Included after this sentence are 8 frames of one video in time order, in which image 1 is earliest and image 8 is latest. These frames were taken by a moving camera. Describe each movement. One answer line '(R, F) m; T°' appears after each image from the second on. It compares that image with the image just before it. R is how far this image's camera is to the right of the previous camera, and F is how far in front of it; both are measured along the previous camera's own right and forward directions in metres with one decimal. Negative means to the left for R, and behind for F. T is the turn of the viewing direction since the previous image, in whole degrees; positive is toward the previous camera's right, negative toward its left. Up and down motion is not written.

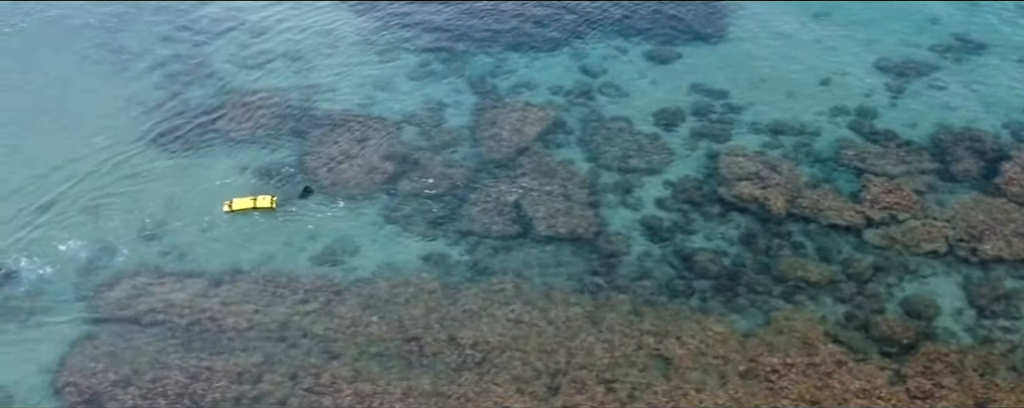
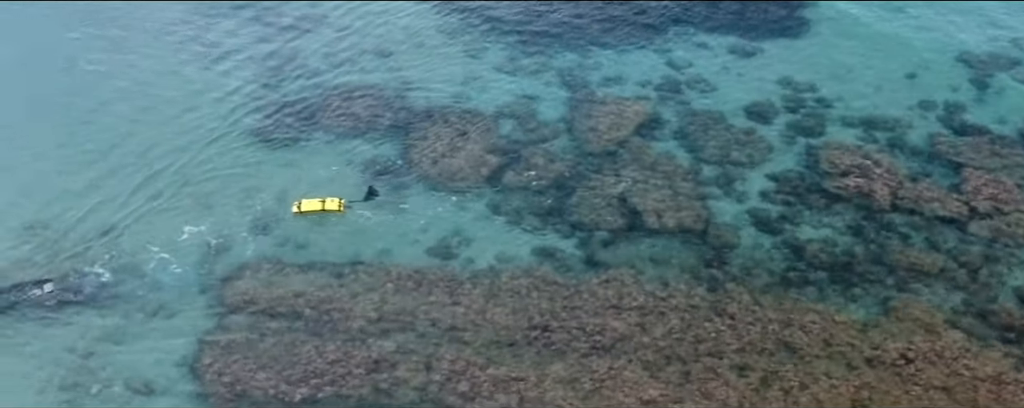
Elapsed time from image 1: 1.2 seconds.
(-2.0, -0.1) m; 0°
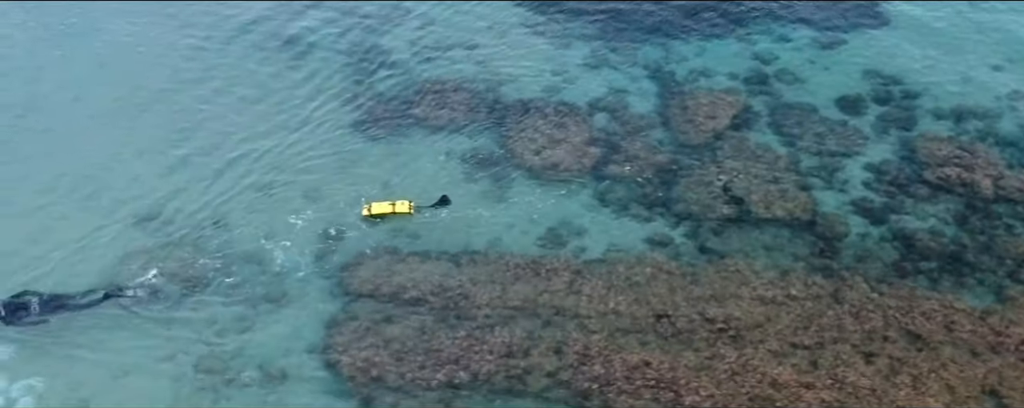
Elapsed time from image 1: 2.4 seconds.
(-2.0, -0.1) m; 0°
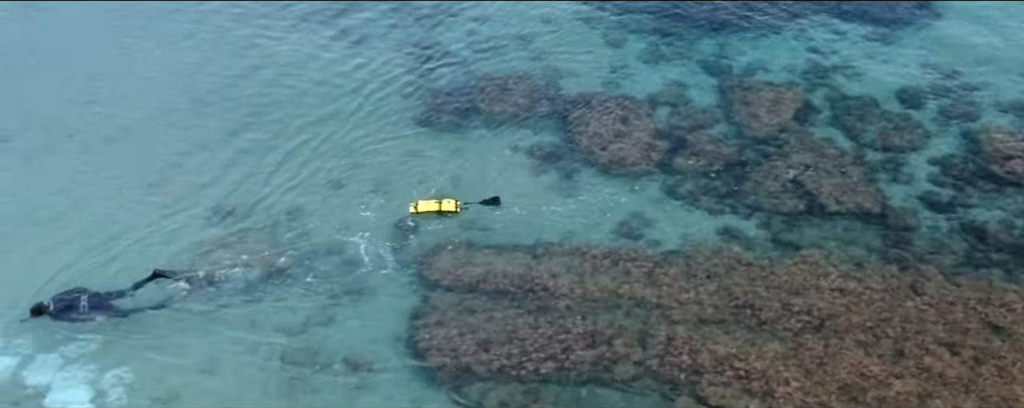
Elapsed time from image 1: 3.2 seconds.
(-1.3, 0.0) m; 0°
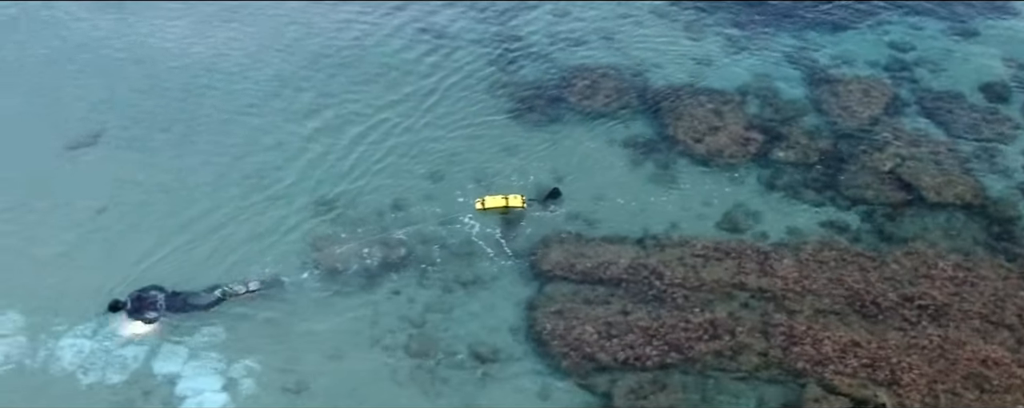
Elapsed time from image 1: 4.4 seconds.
(-1.8, -0.1) m; -1°
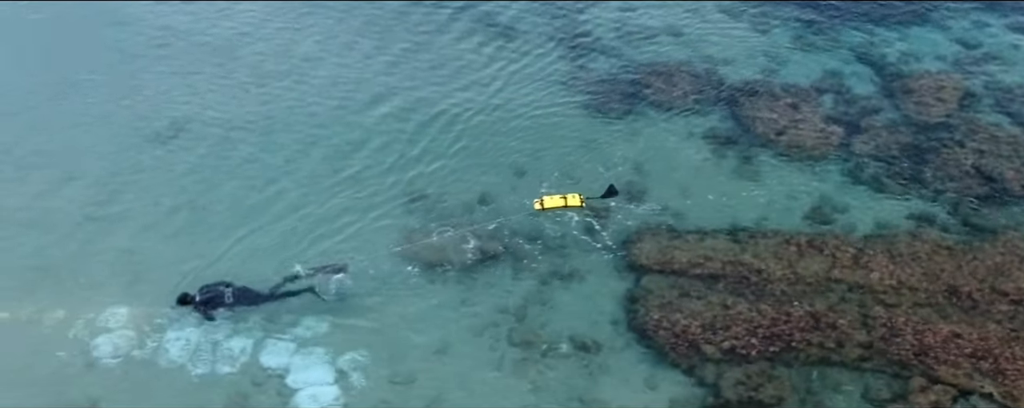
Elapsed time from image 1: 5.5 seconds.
(-1.5, -0.2) m; -1°
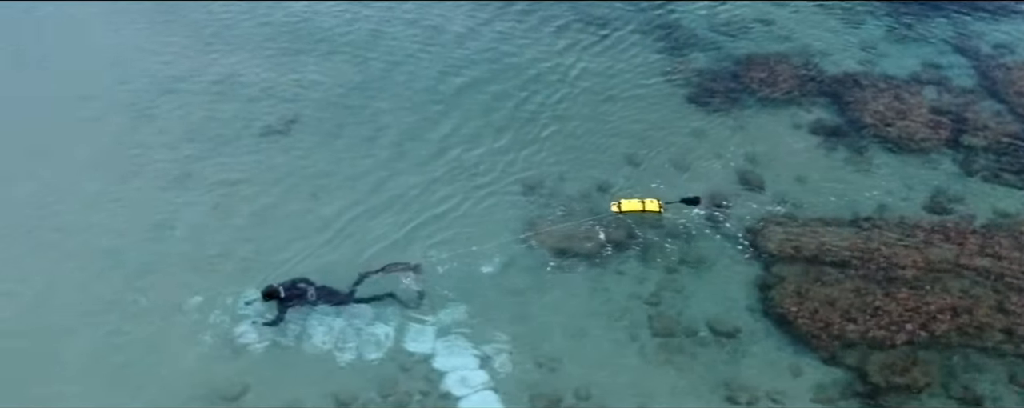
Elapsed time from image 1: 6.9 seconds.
(-2.1, -0.2) m; -1°
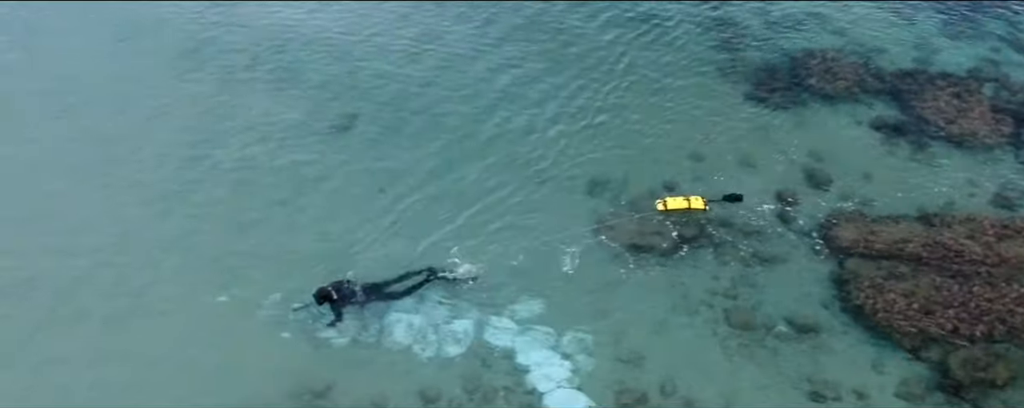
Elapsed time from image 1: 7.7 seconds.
(-1.2, -0.1) m; 0°
